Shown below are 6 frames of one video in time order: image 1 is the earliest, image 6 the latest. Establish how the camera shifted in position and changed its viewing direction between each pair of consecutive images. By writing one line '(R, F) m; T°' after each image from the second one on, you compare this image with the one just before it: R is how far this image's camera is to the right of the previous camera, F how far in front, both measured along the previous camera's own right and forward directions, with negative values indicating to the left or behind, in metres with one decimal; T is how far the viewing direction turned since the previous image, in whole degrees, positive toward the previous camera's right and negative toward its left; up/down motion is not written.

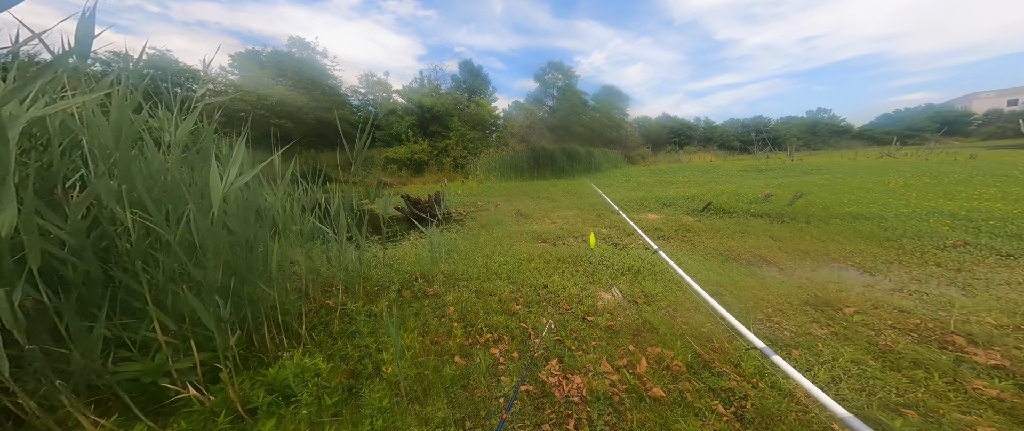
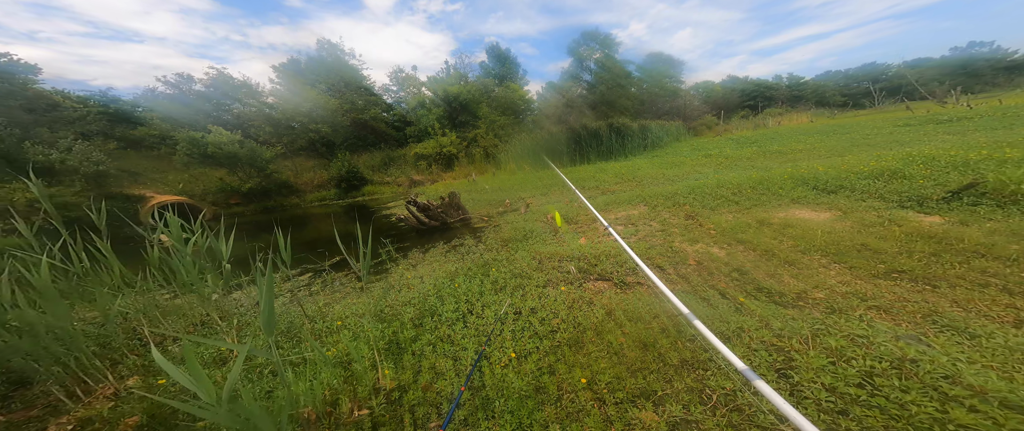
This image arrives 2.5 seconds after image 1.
(+0.2, +2.5) m; -8°
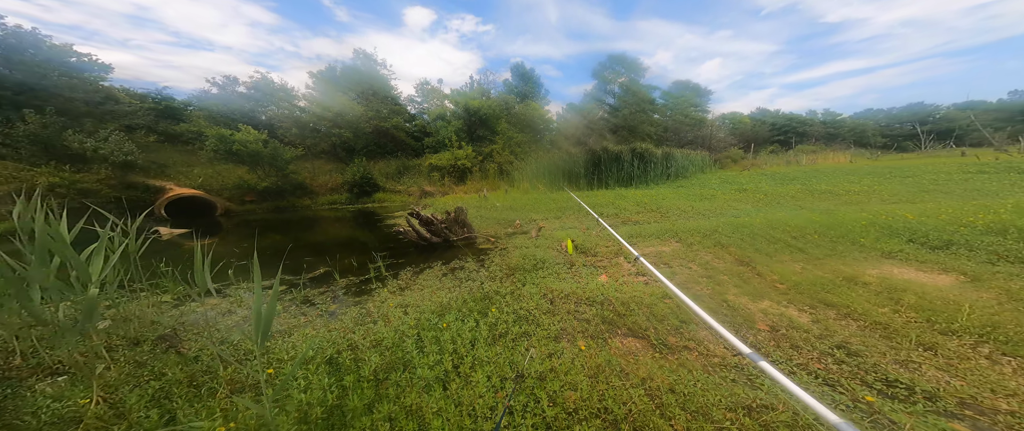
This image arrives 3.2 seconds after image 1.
(0.0, +0.6) m; -2°
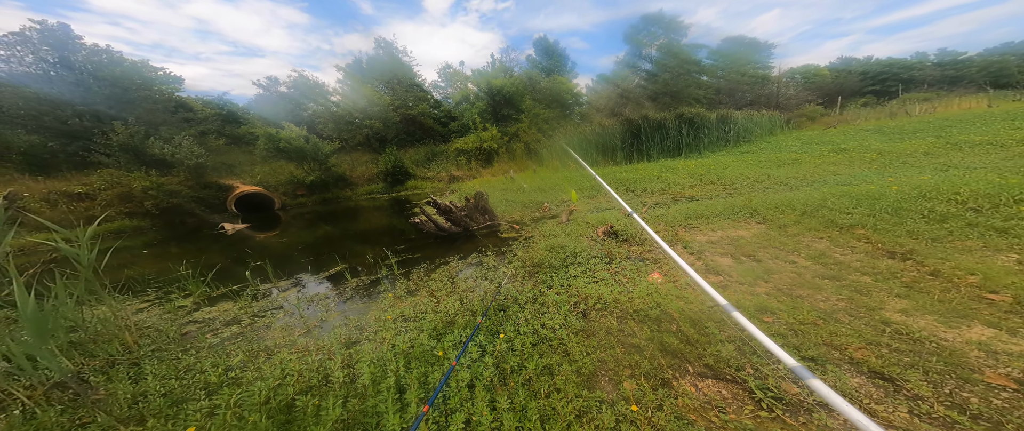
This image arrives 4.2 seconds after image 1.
(+0.1, +0.8) m; -7°
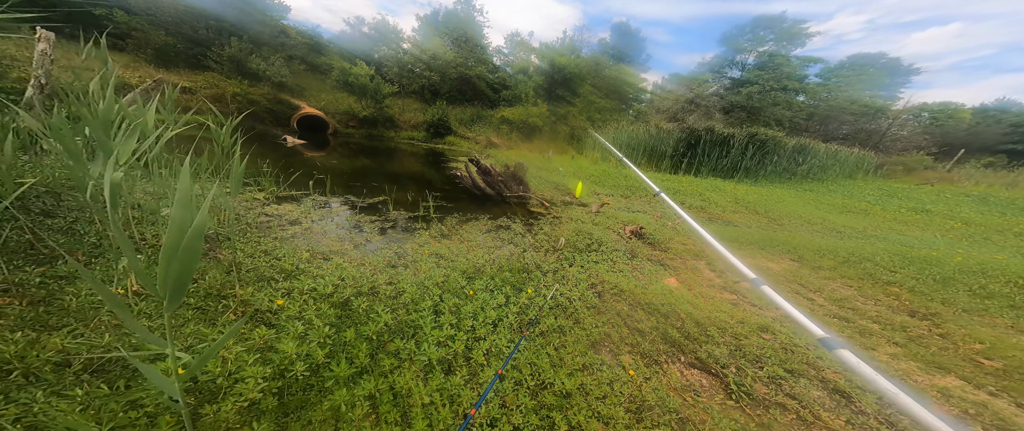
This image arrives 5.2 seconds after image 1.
(-0.1, -0.3) m; -4°
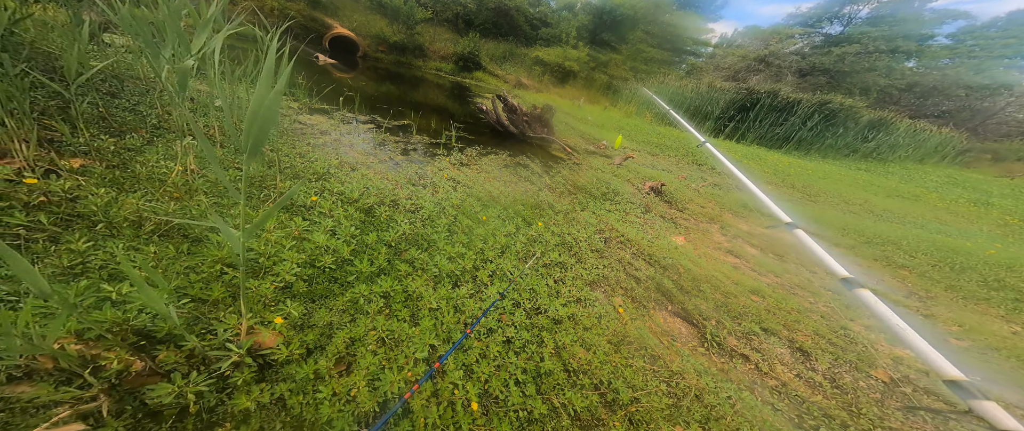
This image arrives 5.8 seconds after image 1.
(+0.1, -0.1) m; -4°
